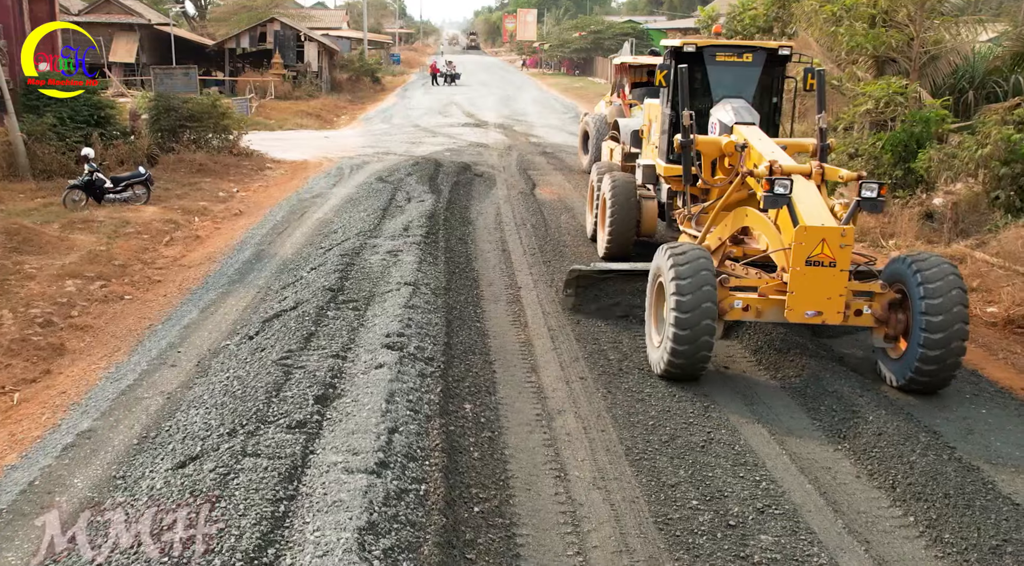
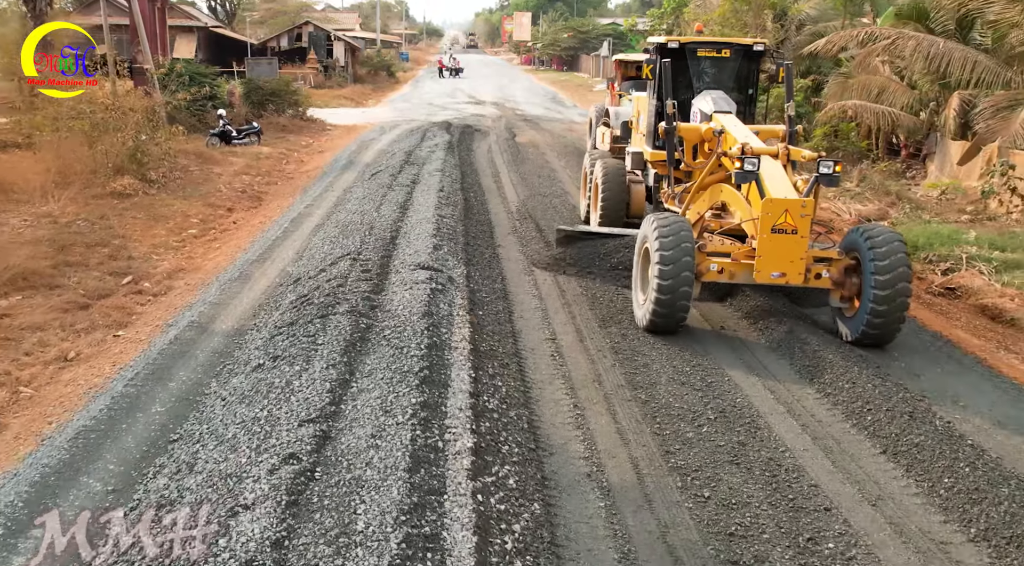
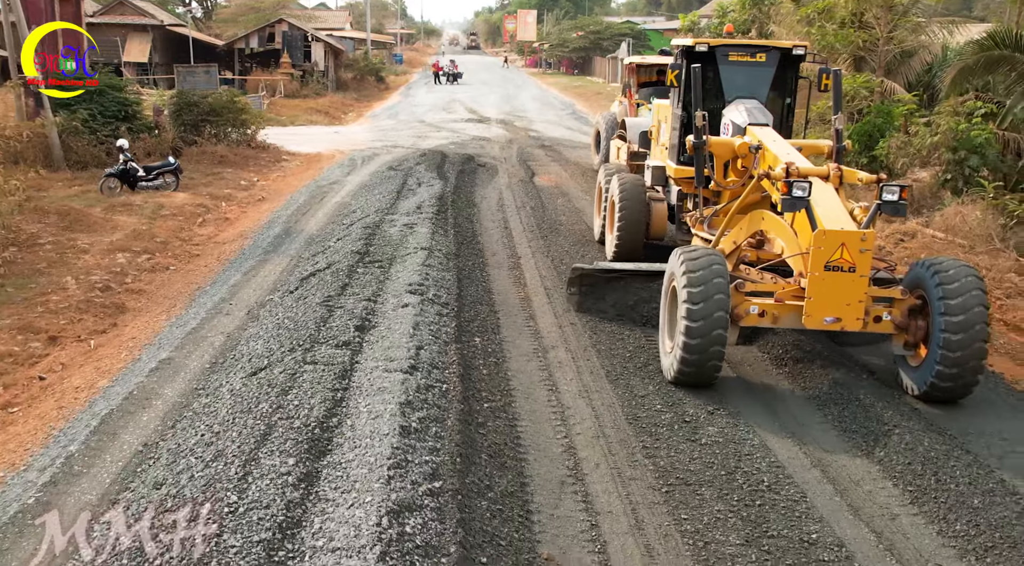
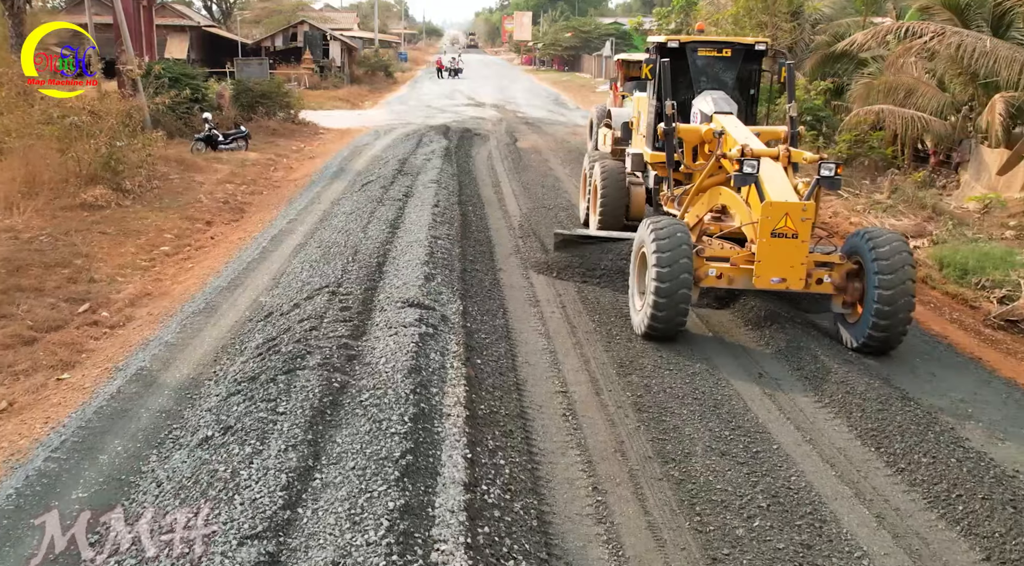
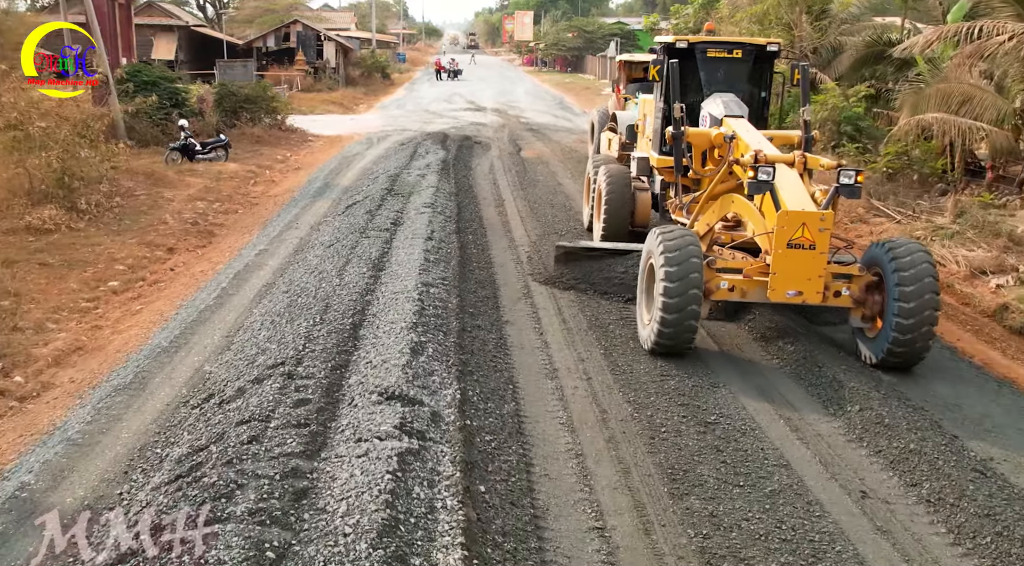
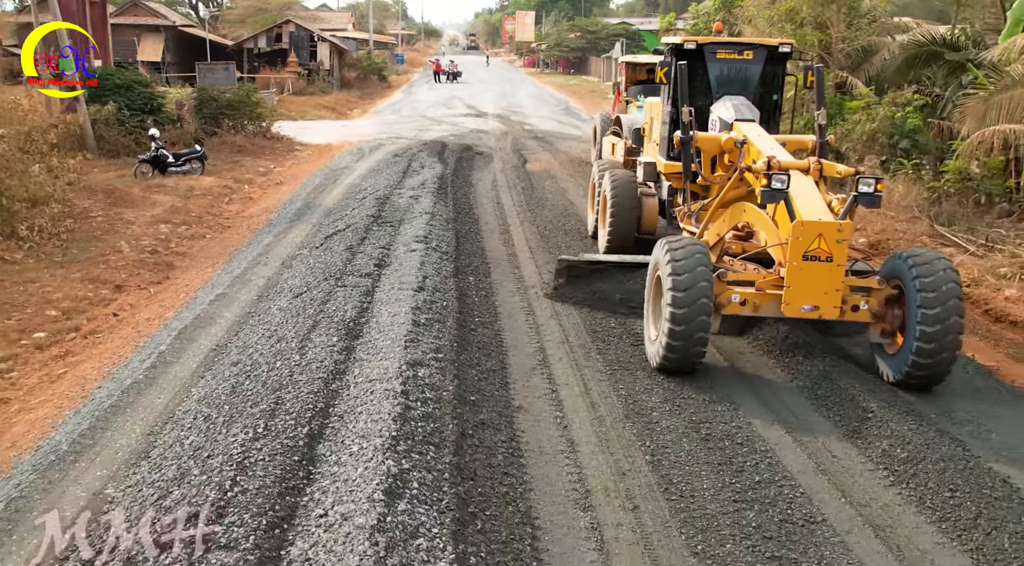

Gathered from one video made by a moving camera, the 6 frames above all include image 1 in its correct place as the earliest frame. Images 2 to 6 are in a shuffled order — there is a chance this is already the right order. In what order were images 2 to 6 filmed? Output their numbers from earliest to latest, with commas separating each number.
3, 6, 5, 4, 2
